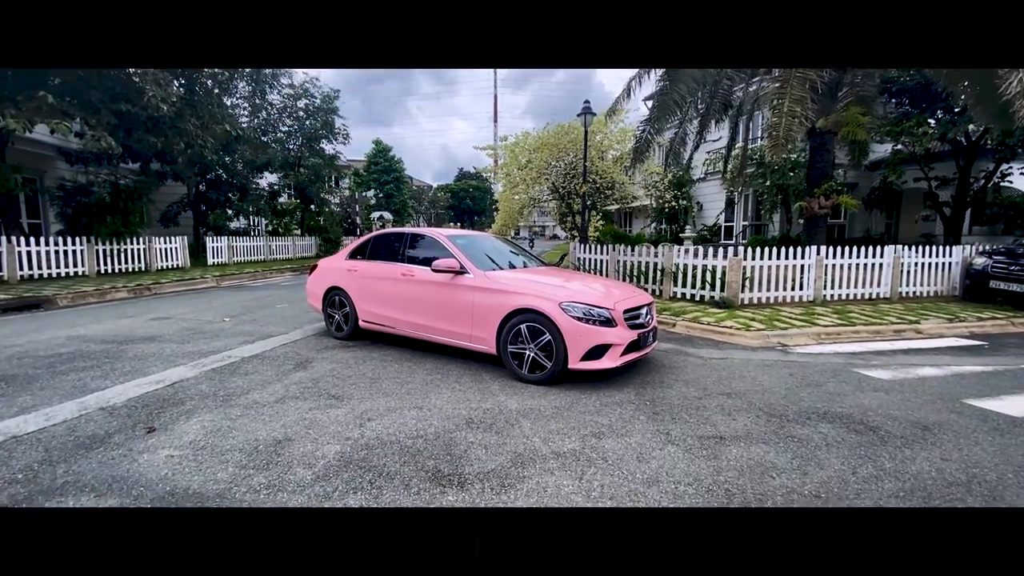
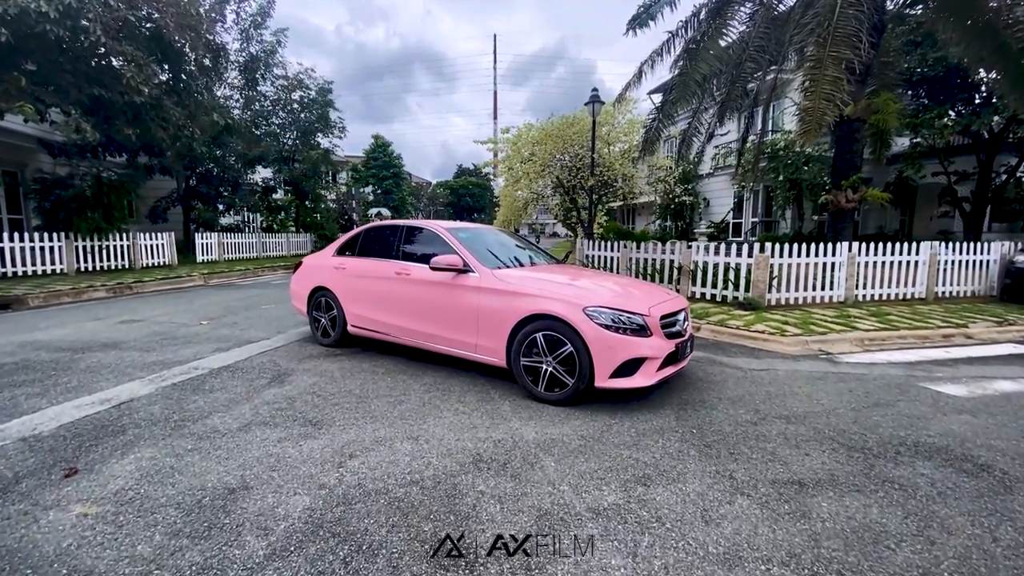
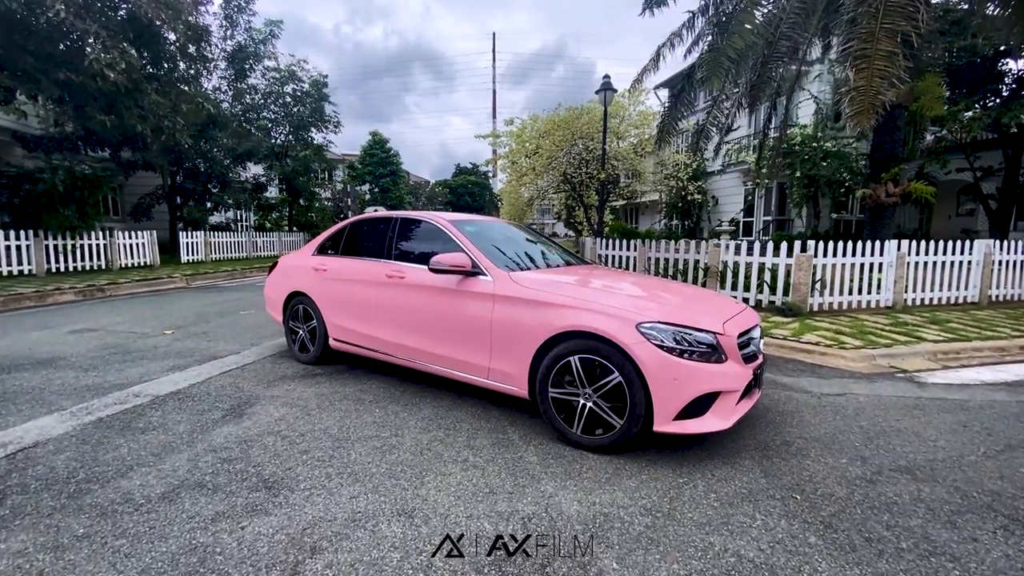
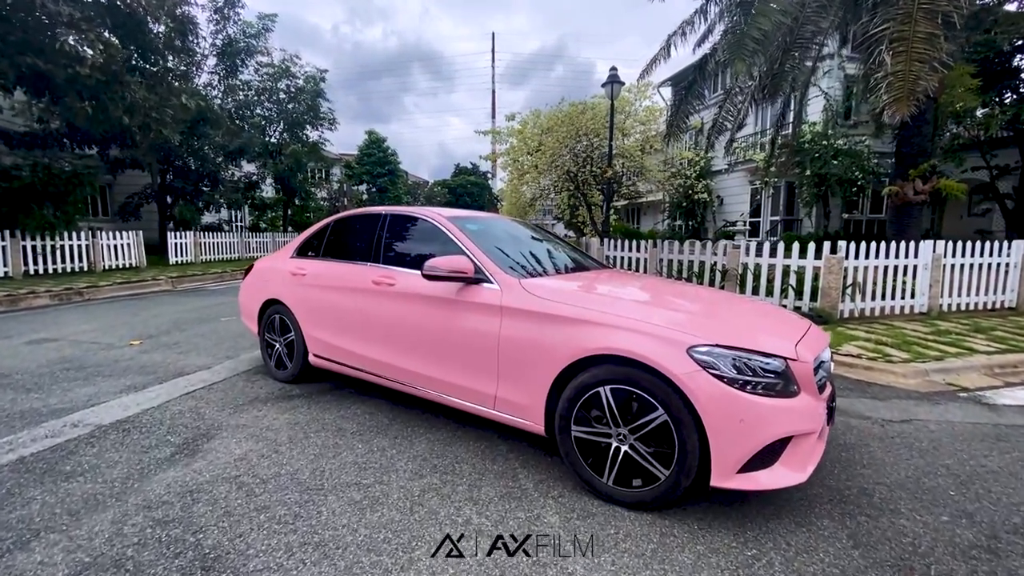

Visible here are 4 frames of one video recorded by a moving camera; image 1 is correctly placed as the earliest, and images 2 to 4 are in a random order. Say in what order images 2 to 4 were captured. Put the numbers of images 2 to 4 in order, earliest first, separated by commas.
2, 3, 4
